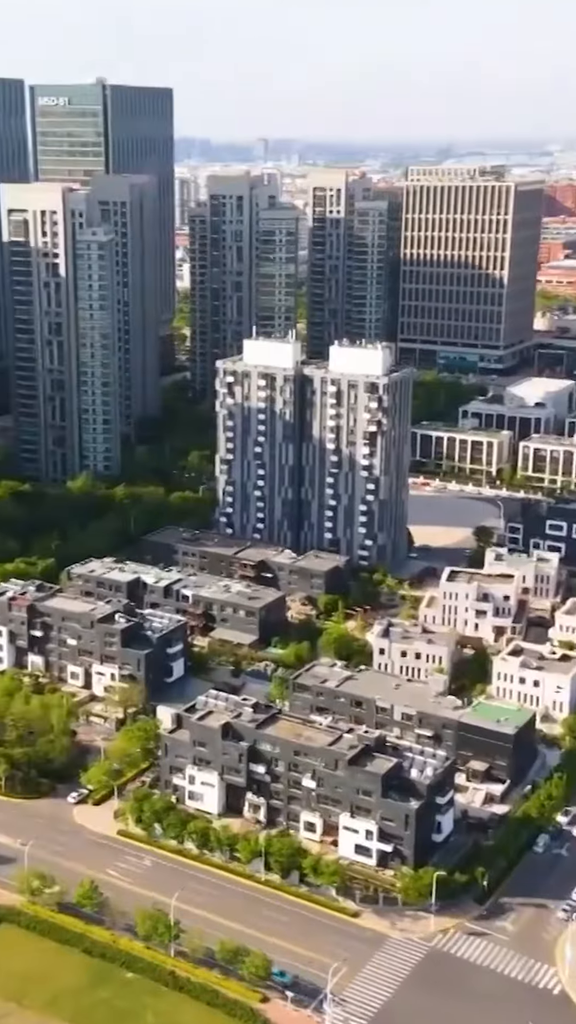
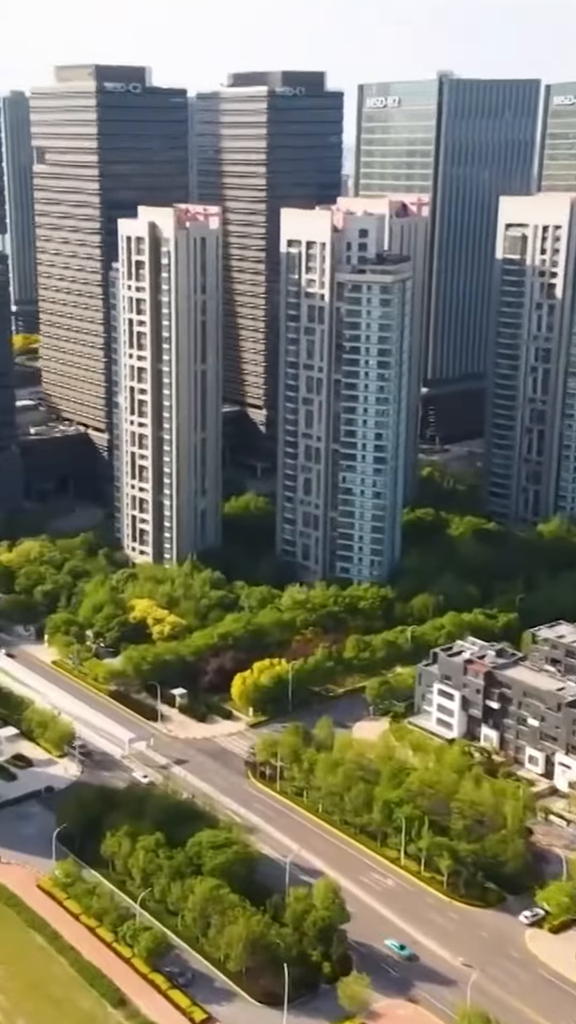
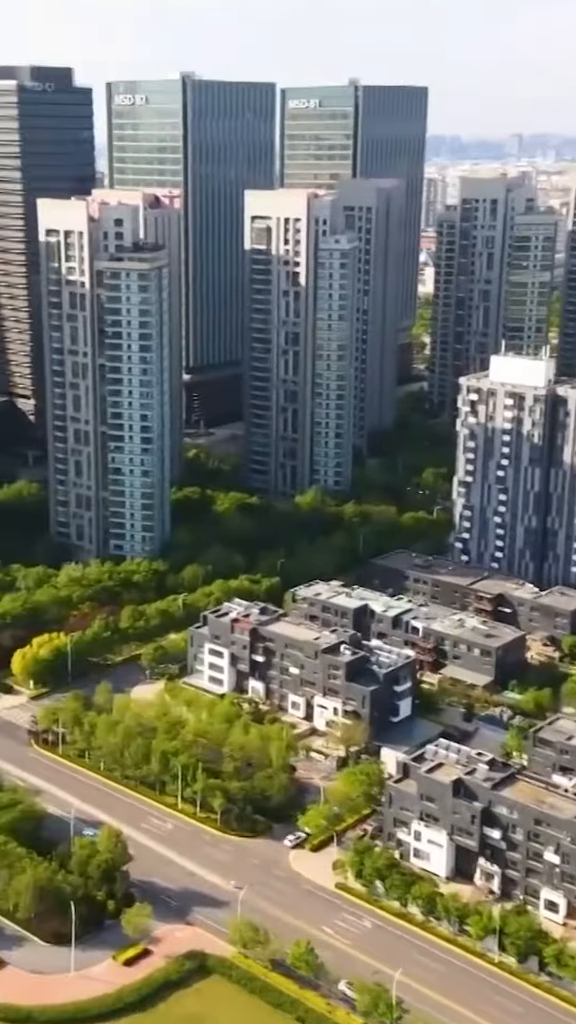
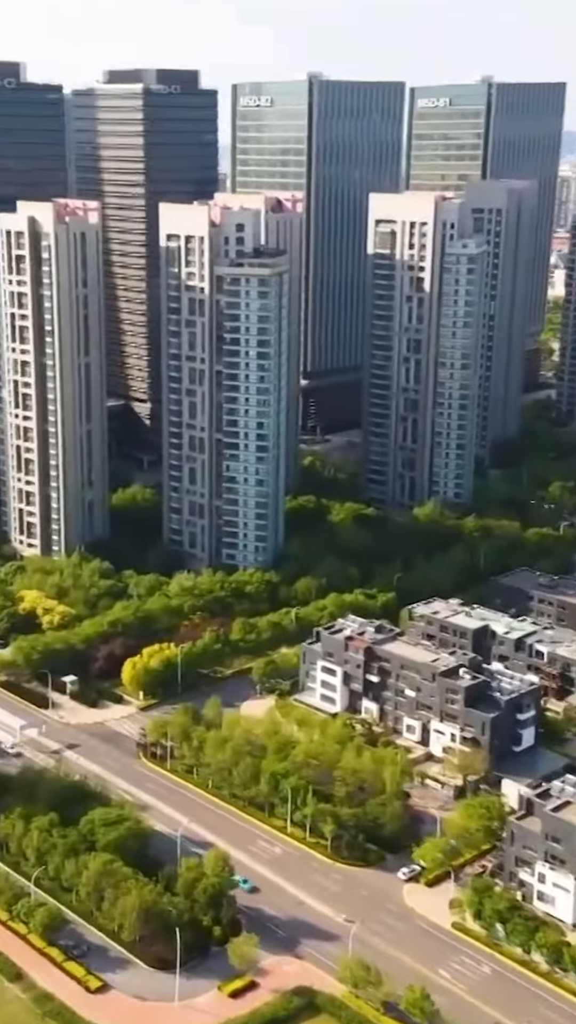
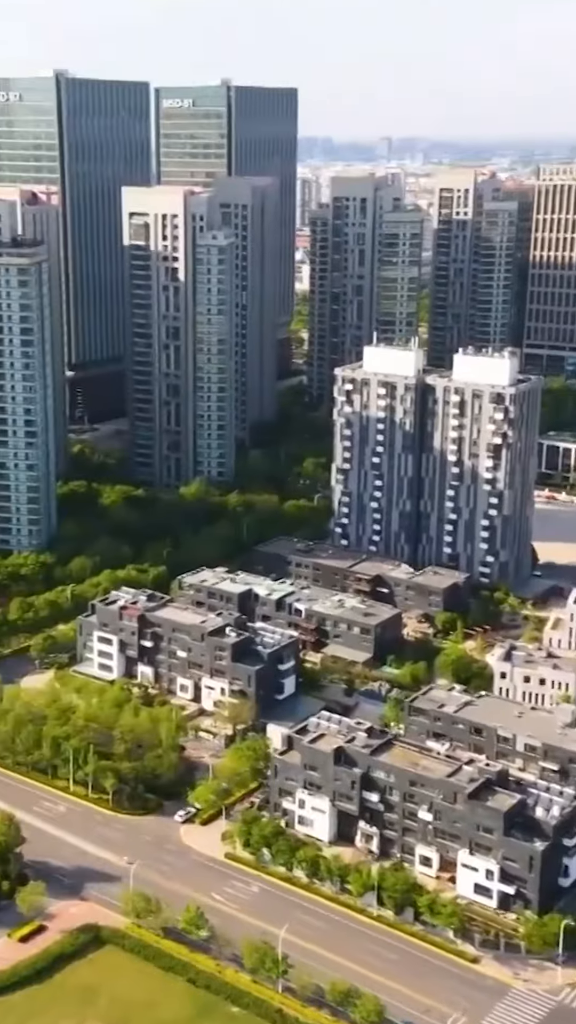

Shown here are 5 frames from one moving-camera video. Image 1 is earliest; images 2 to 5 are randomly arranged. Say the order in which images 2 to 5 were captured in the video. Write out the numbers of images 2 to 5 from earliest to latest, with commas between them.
5, 3, 4, 2
